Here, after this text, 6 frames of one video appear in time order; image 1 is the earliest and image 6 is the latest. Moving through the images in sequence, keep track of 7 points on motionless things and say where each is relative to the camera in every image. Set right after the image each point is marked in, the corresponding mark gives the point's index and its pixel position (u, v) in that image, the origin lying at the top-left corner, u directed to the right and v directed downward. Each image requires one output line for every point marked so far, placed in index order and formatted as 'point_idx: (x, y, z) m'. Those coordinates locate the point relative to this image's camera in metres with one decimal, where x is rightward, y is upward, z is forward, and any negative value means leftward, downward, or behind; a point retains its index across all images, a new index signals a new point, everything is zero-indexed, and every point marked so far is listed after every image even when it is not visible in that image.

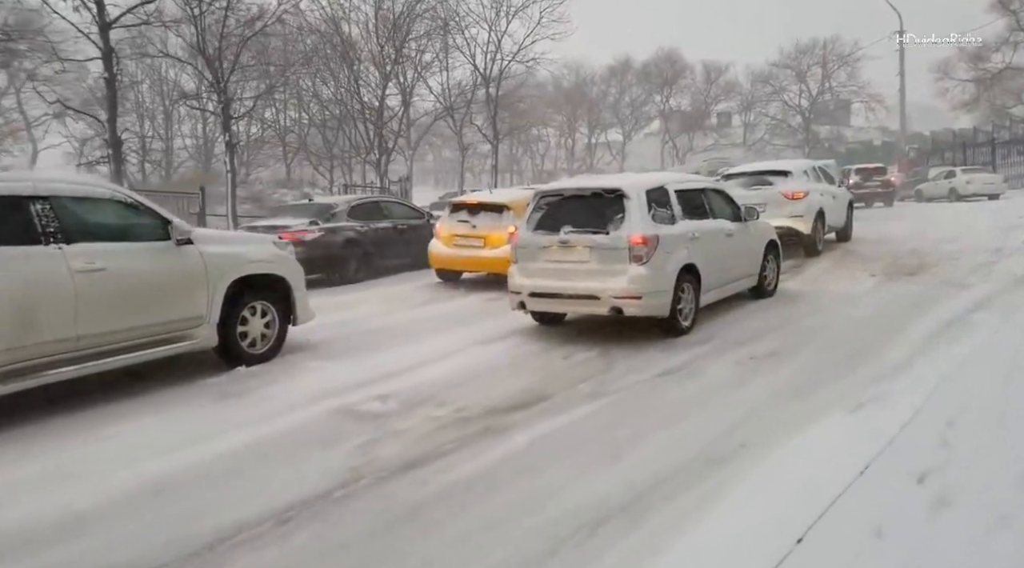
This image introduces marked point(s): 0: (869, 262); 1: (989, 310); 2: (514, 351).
0: (+4.9, +0.3, +11.7) m
1: (+4.4, -0.2, +8.0) m
2: (0.0, -0.5, +7.3) m
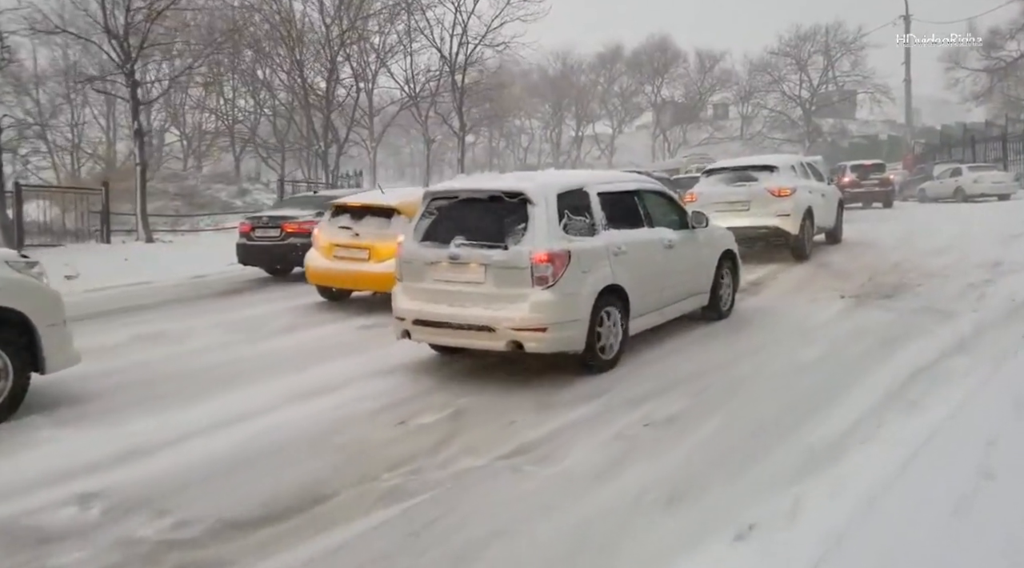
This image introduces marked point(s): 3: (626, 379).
0: (+3.9, +0.1, +9.9) m
1: (+3.4, -0.5, +6.2) m
2: (-1.0, -0.7, +5.6) m
3: (+0.8, -0.7, +6.3) m
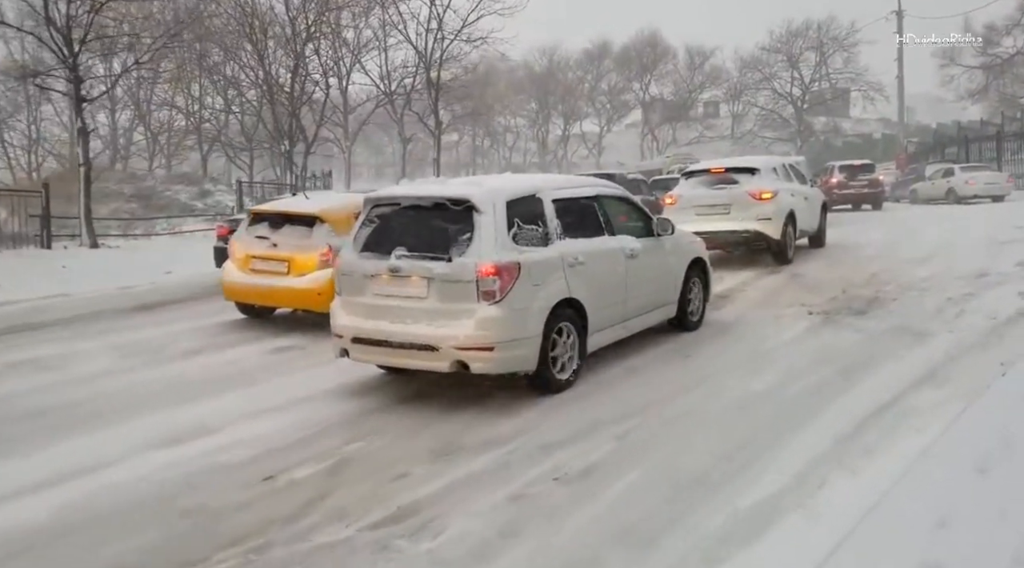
0: (+3.3, 0.0, +9.2) m
1: (+2.8, -0.6, +5.6) m
2: (-1.6, -0.9, +4.9) m
3: (+0.3, -0.8, +5.6) m
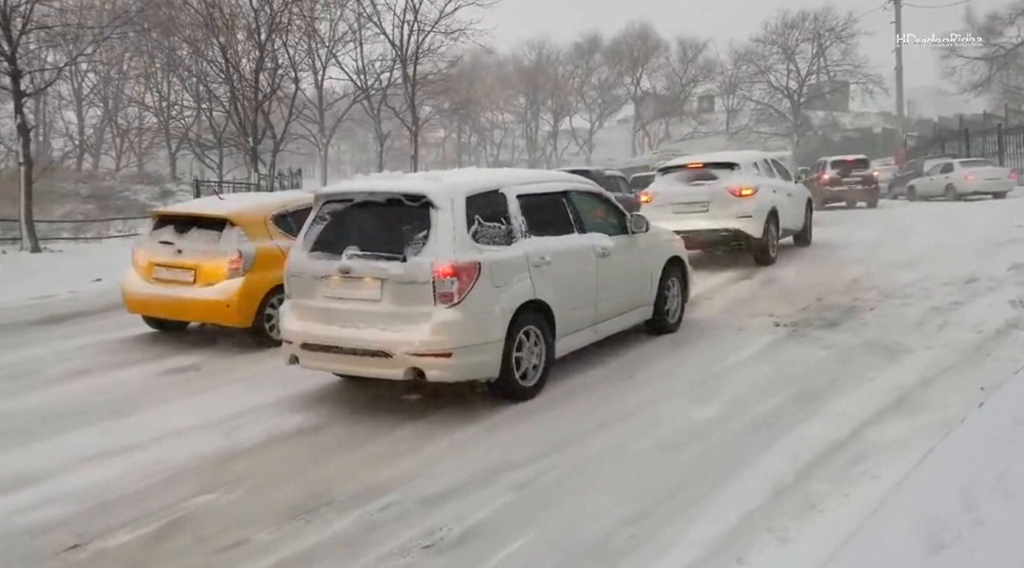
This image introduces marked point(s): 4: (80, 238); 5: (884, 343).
0: (+2.8, -0.1, +8.5) m
1: (+2.3, -0.7, +4.8) m
2: (-2.1, -1.0, +4.2) m
3: (-0.3, -0.9, +4.8) m
4: (-6.9, +0.7, +13.7) m
5: (+2.8, -0.4, +6.3) m
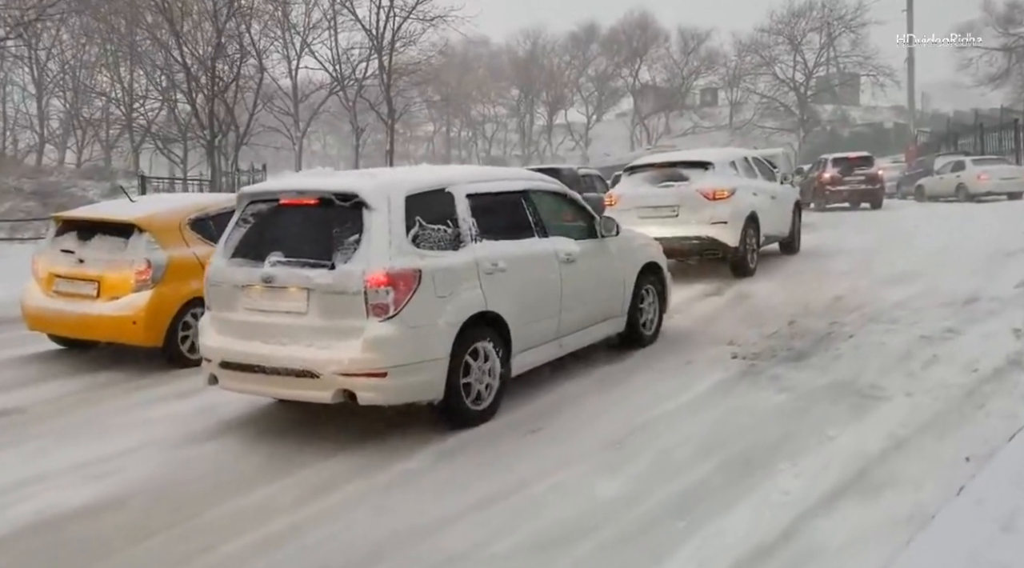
0: (+2.2, -0.3, +7.3) m
1: (+1.6, -0.9, +3.7) m
2: (-2.8, -1.2, +3.1) m
3: (-1.0, -1.1, +3.8) m
4: (-7.4, +0.7, +12.8) m
5: (+2.1, -0.6, +5.2) m
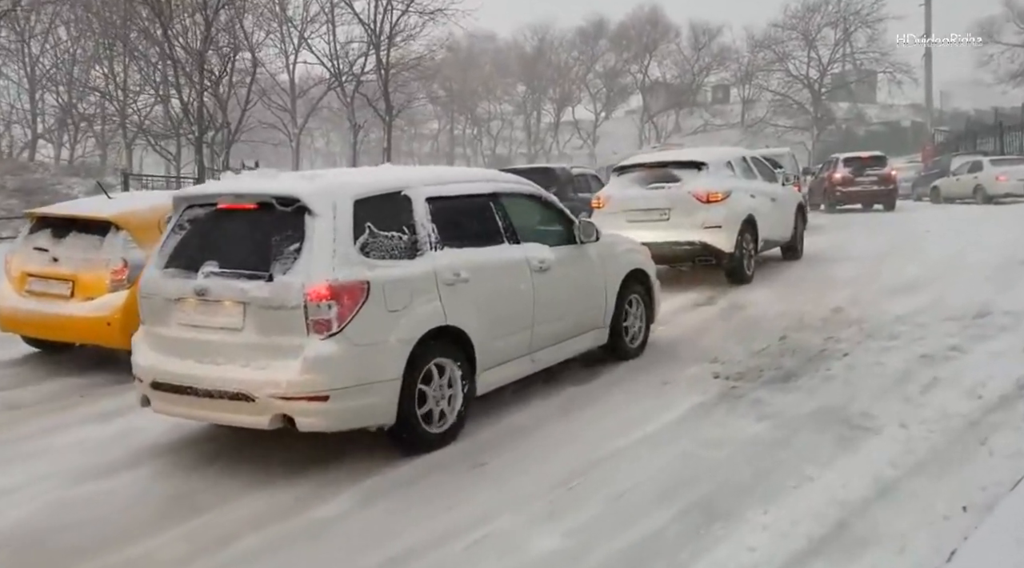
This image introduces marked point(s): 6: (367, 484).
0: (+2.0, -0.3, +6.8) m
1: (+1.3, -1.0, +3.2) m
2: (-3.1, -1.2, +2.7) m
3: (-1.3, -1.2, +3.3) m
4: (-7.5, +0.7, +12.4) m
5: (+1.8, -0.7, +4.7) m
6: (-0.7, -1.0, +4.2) m
